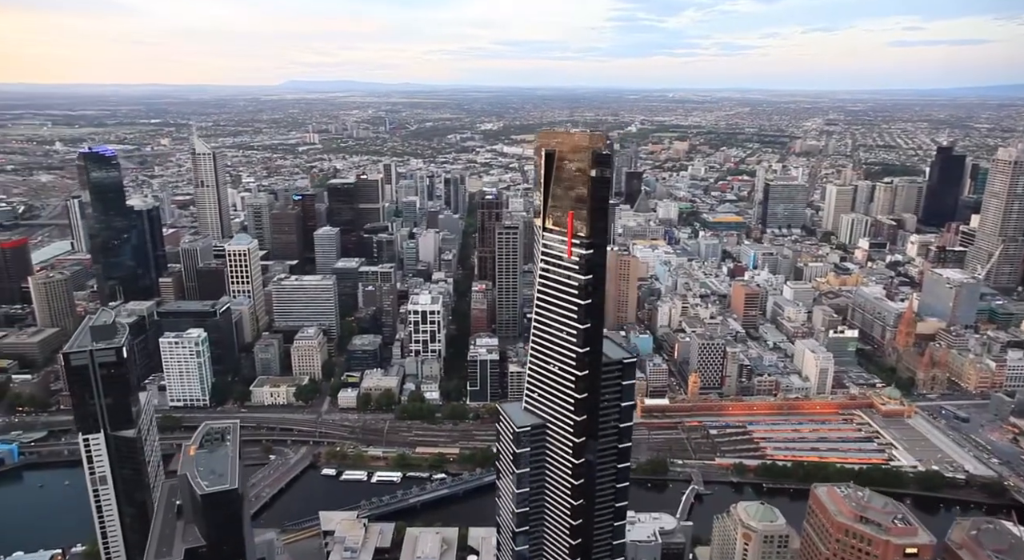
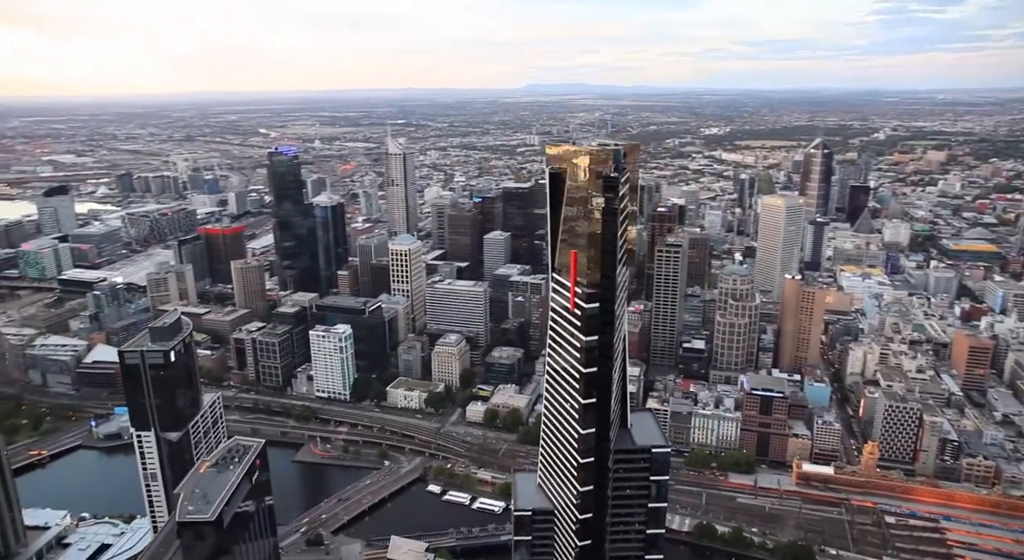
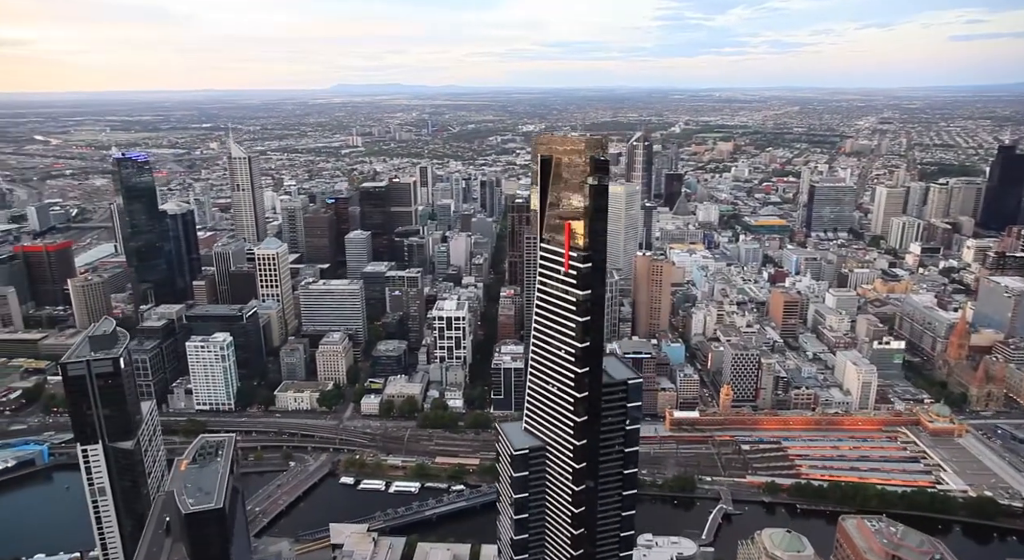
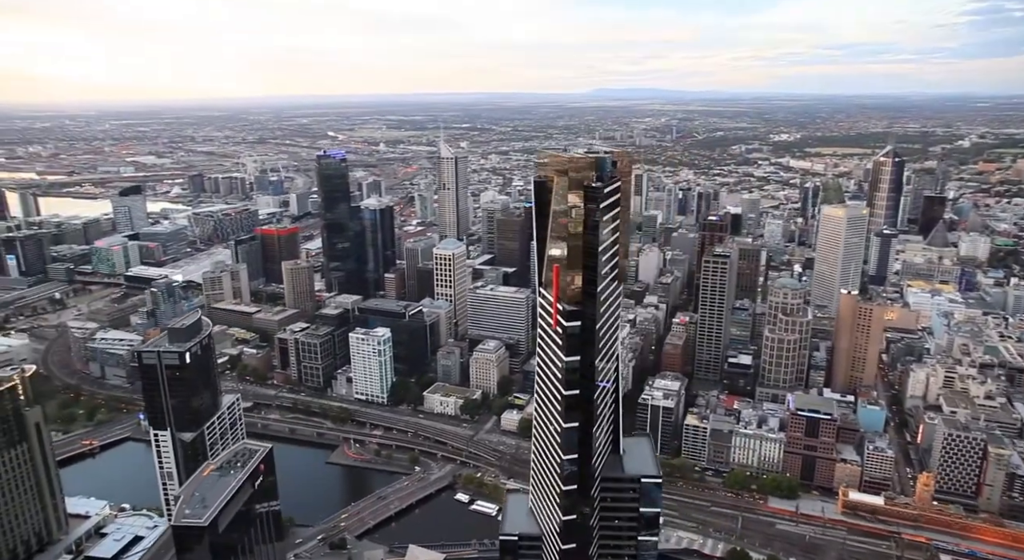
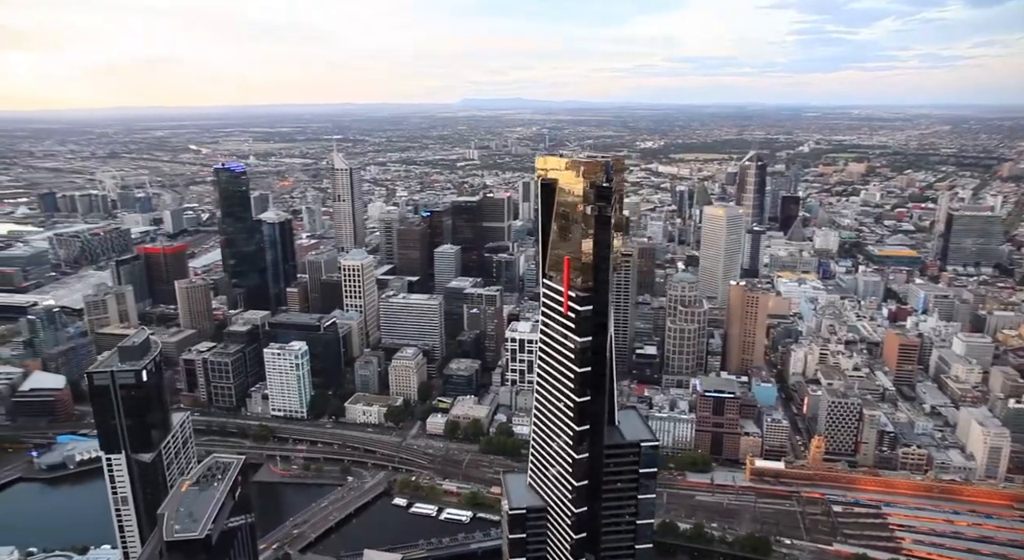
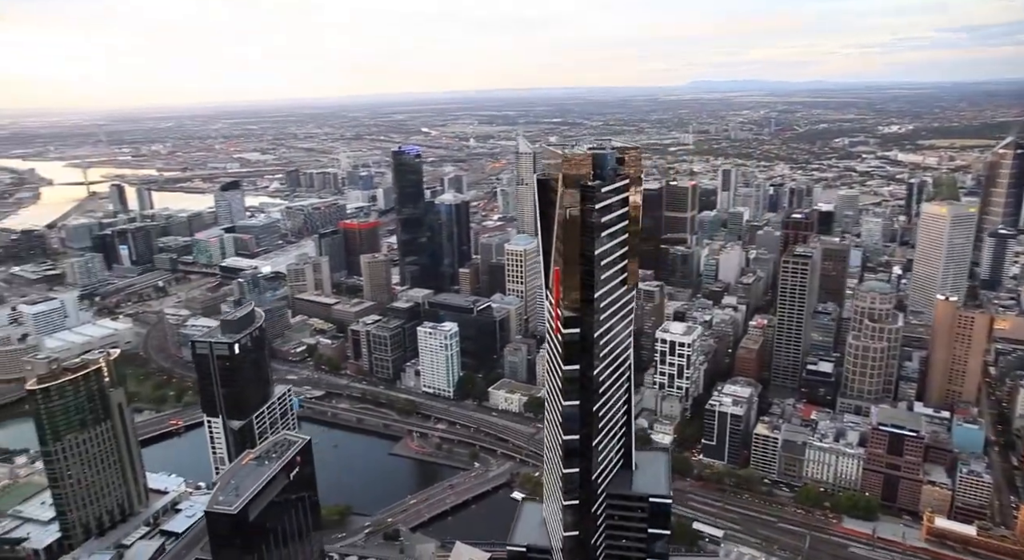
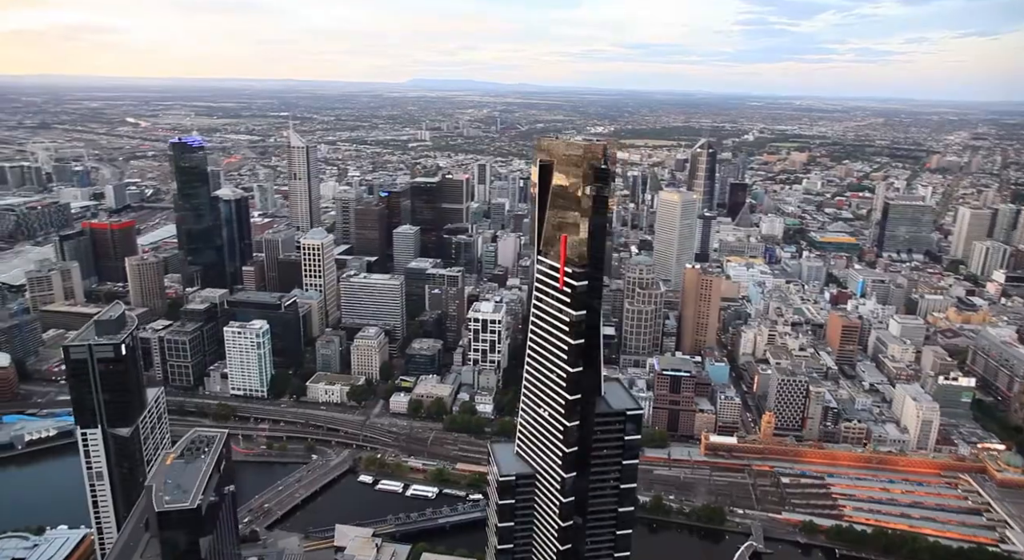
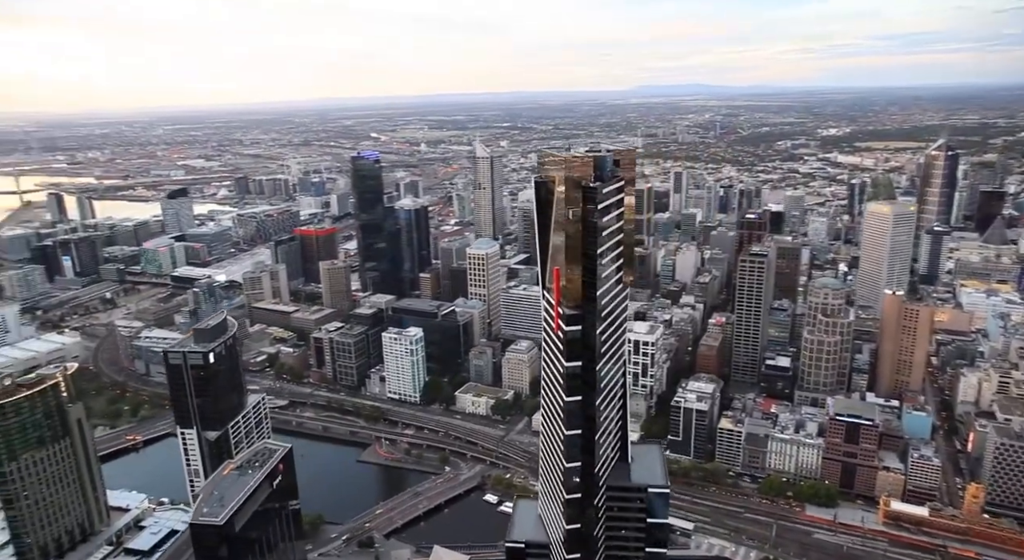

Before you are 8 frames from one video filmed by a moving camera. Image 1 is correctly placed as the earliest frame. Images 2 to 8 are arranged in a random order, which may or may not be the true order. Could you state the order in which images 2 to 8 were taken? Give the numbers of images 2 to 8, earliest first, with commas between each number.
3, 7, 5, 2, 4, 8, 6
